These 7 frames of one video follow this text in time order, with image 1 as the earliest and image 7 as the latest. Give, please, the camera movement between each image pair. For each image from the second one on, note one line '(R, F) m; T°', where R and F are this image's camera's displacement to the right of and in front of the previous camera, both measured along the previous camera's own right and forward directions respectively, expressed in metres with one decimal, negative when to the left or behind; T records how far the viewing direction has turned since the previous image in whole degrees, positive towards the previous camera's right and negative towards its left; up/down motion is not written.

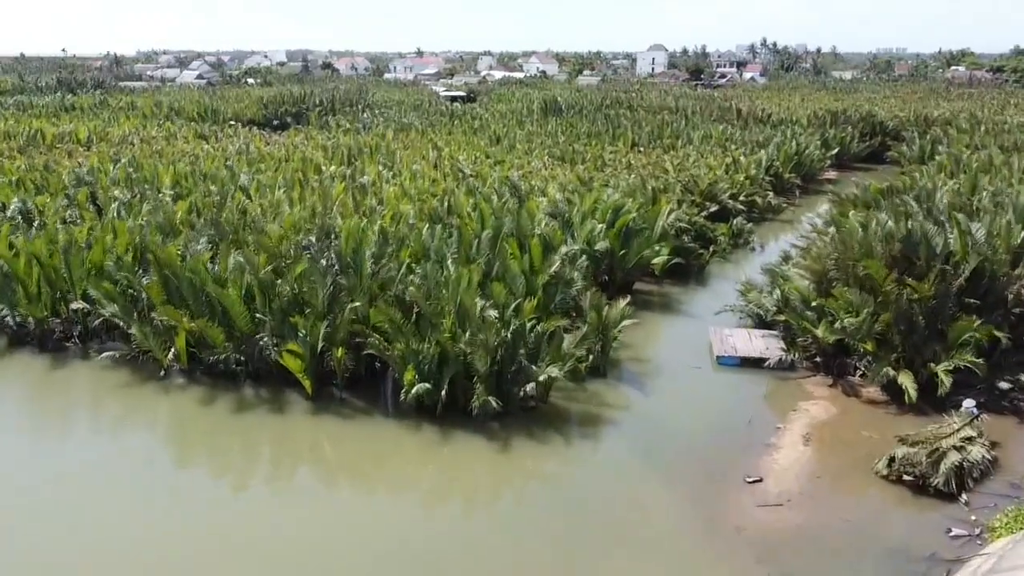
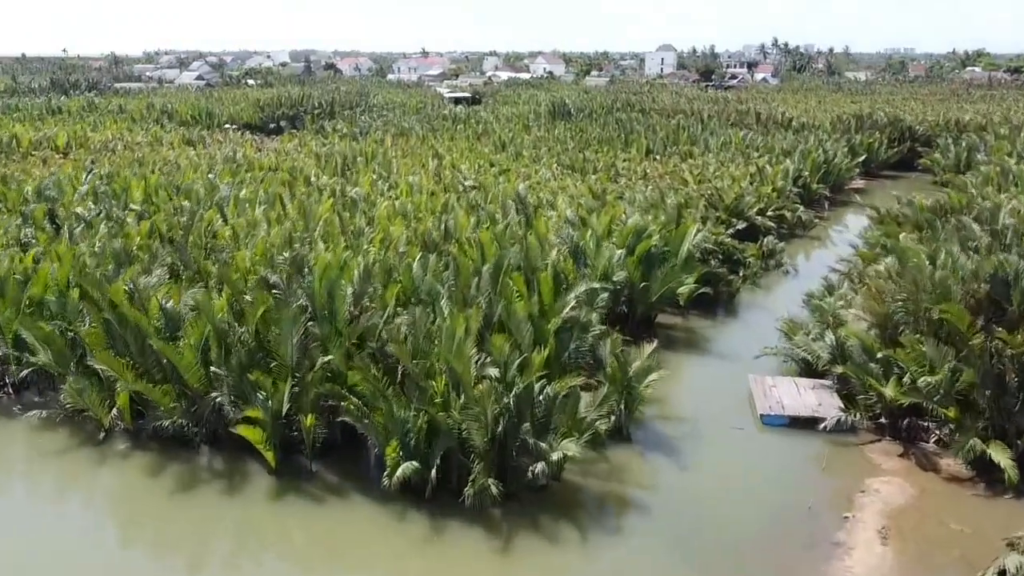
(0.0, +1.1) m; 0°
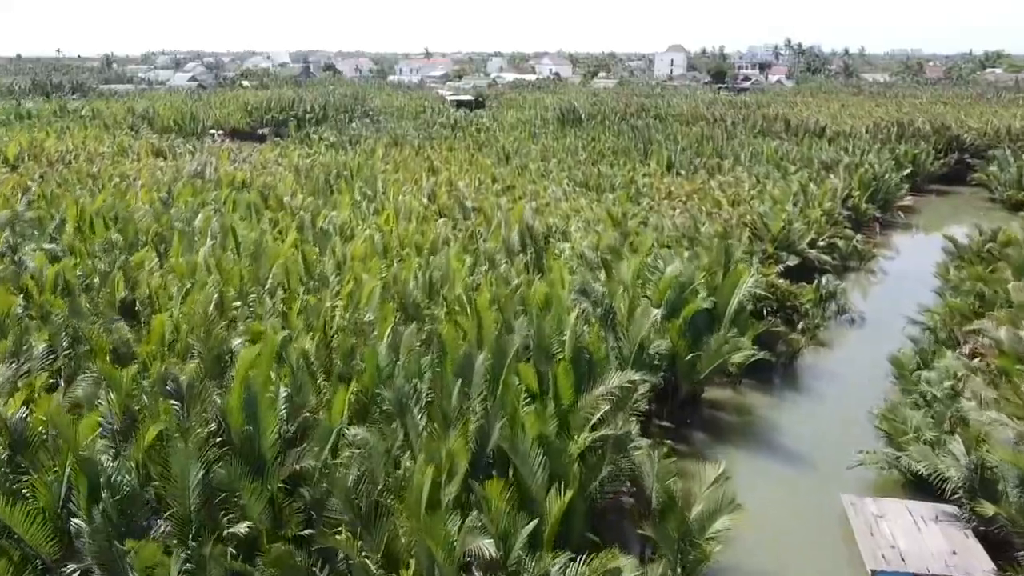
(0.0, +1.8) m; 0°
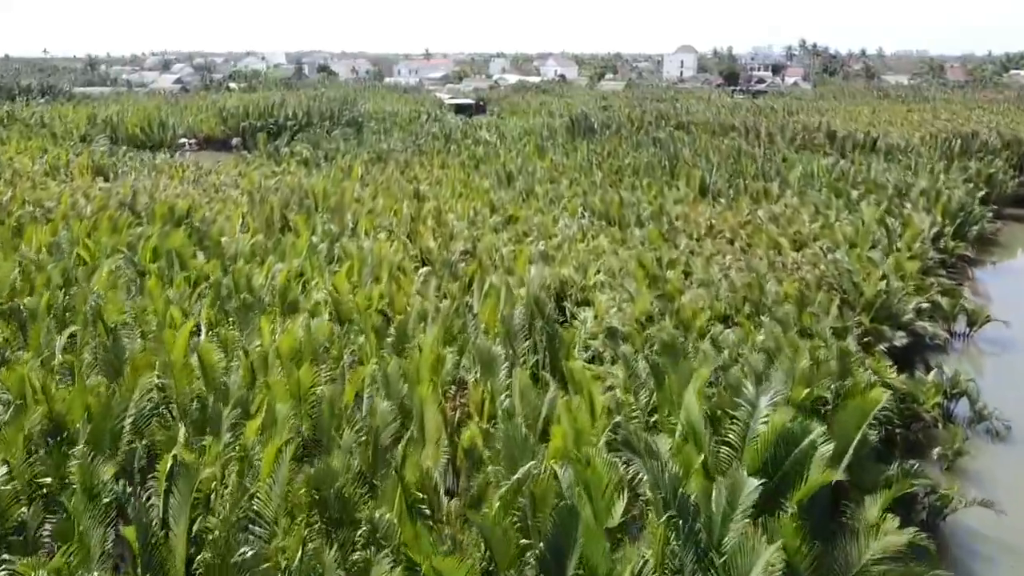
(0.0, +2.5) m; 0°
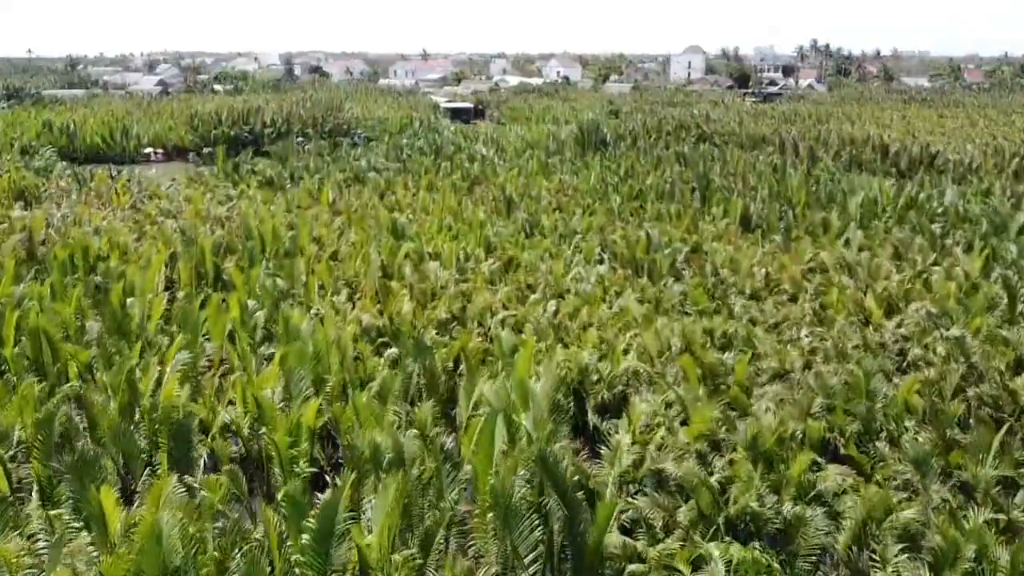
(0.0, +2.3) m; 0°
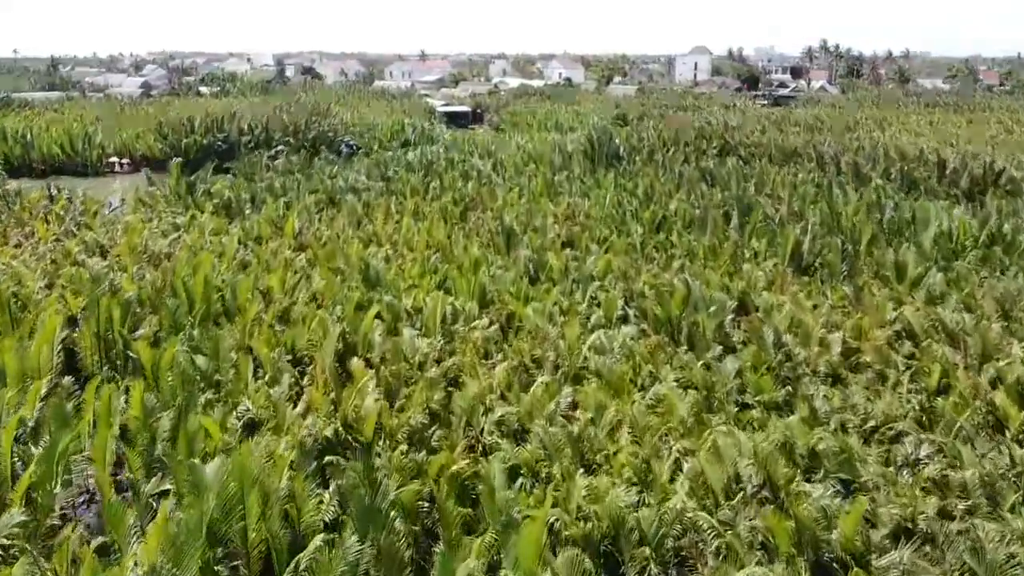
(0.0, +1.9) m; 0°
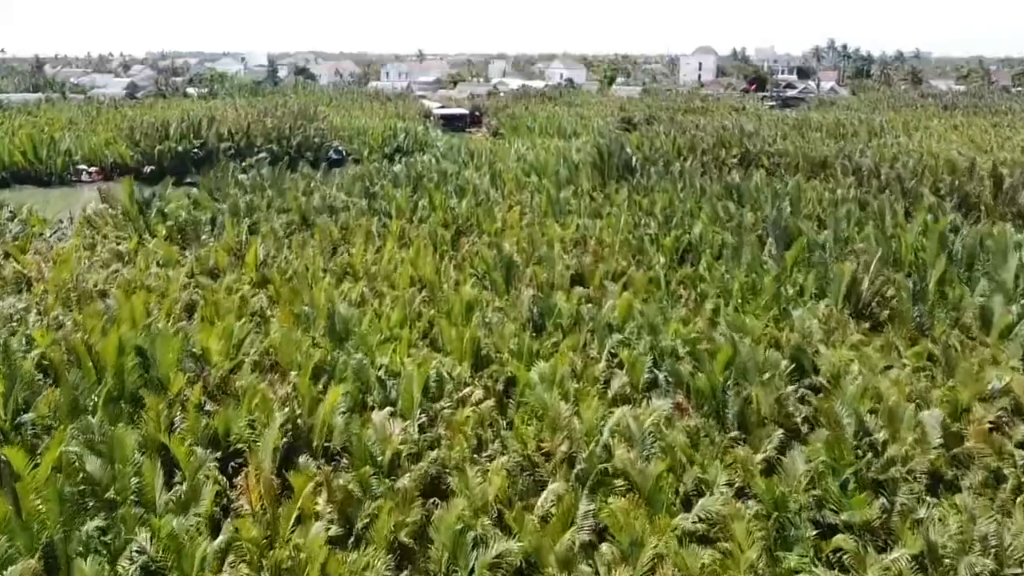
(0.0, +1.4) m; 0°
